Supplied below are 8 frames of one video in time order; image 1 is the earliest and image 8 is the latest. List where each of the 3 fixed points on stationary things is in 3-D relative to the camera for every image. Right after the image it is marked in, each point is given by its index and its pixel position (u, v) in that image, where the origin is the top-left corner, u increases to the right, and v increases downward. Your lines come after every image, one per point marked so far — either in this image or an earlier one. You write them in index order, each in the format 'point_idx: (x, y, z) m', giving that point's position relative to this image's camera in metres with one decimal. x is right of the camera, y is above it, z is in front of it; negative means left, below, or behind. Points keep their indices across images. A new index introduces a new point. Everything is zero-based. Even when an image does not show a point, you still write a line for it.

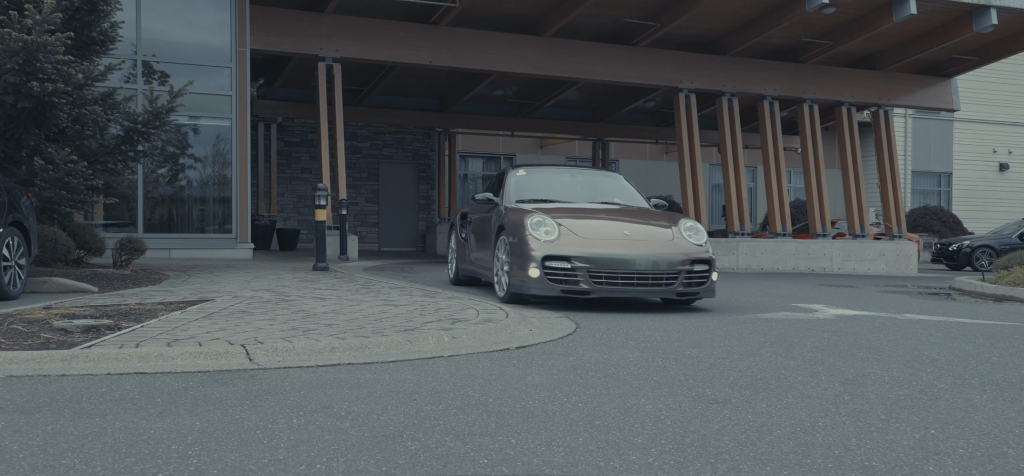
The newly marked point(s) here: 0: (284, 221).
0: (-5.6, +0.4, +19.8) m
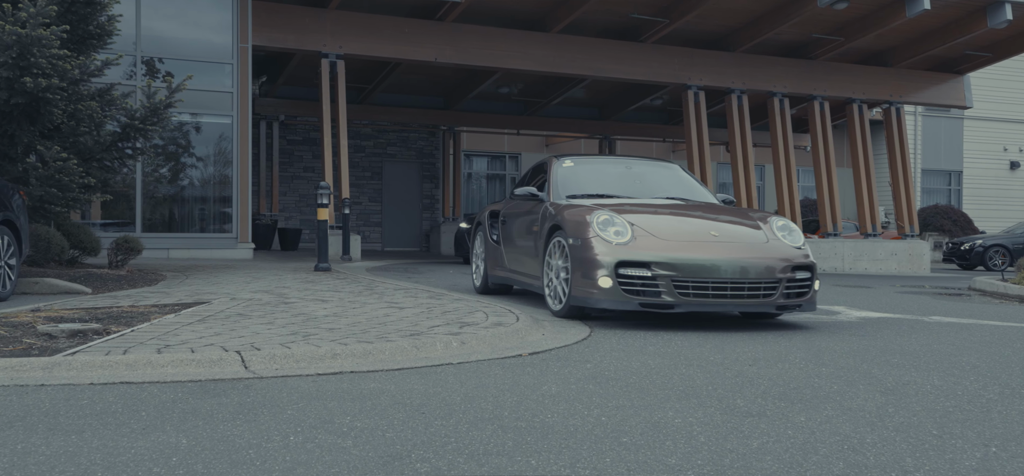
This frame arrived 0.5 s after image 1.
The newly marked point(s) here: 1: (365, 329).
0: (-5.5, +0.4, +19.5) m
1: (-0.9, -0.6, +4.9) m
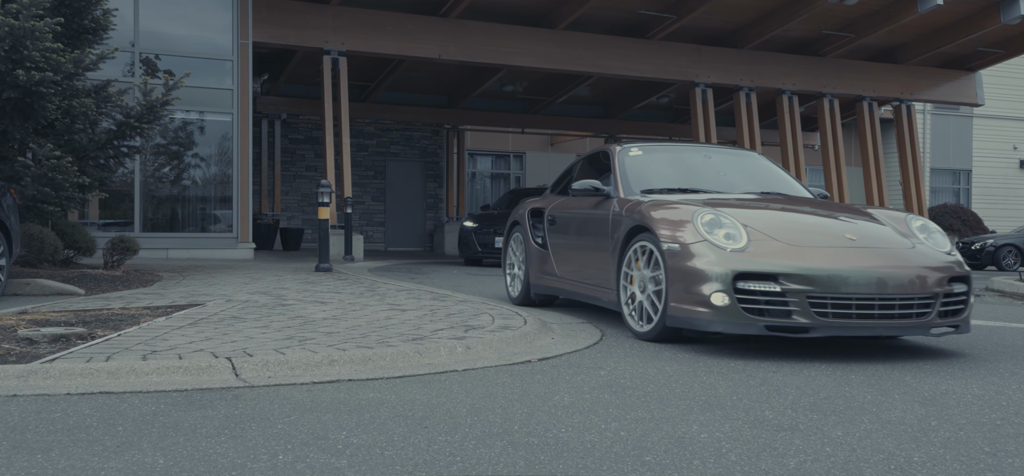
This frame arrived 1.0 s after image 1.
0: (-5.4, +0.4, +19.3) m
1: (-0.8, -0.5, +4.6) m
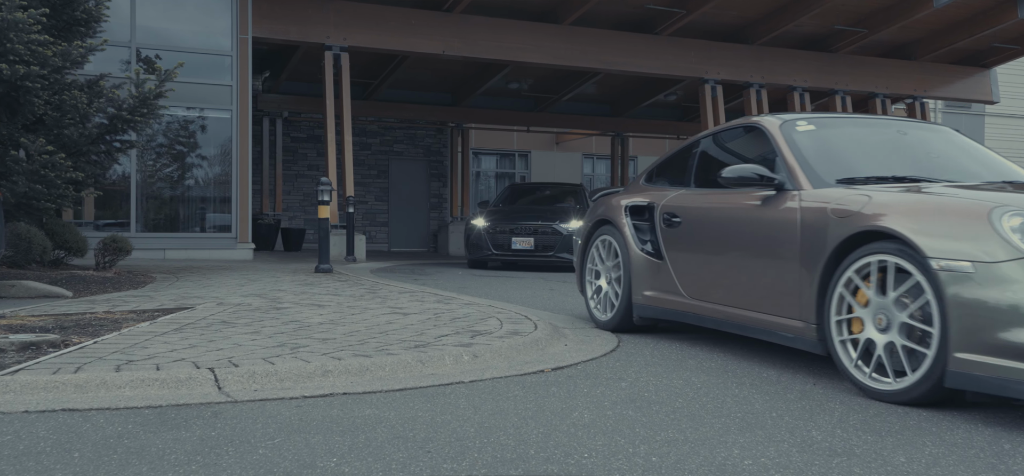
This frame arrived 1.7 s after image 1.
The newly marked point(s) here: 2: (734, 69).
0: (-5.3, +0.4, +19.0) m
1: (-0.8, -0.5, +4.3) m
2: (+4.6, +3.5, +16.5) m
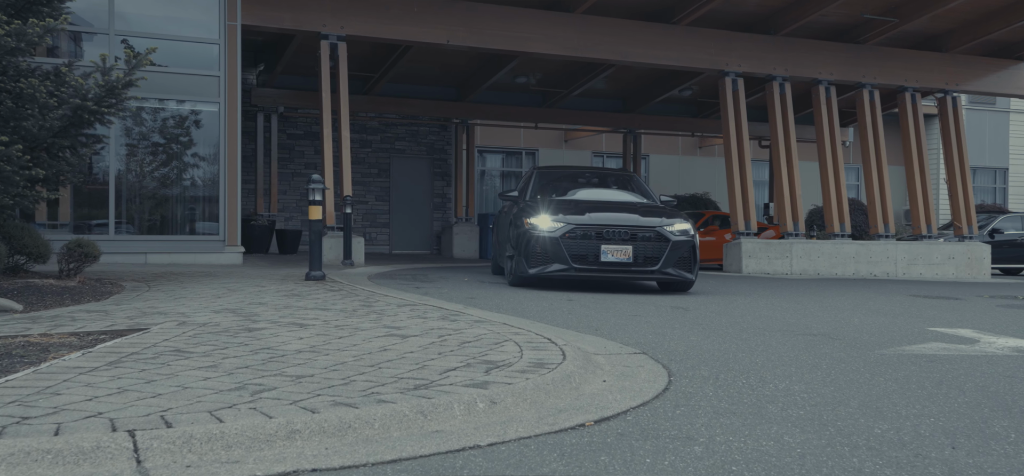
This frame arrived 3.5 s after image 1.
0: (-5.1, +0.4, +18.1) m
1: (-0.7, -0.6, +3.4) m
2: (+4.7, +3.4, +15.6) m
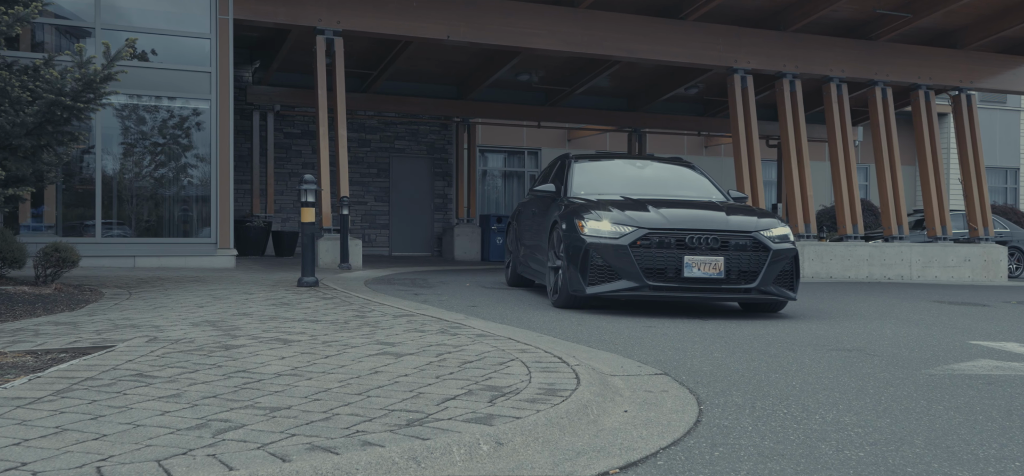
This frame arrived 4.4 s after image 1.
0: (-5.0, +0.4, +17.6) m
1: (-0.7, -0.6, +2.9) m
2: (+4.8, +3.4, +15.1) m
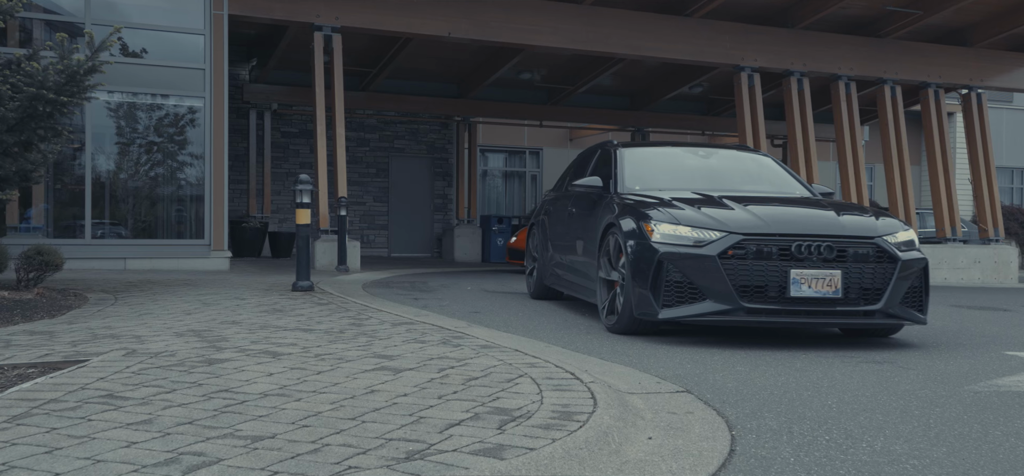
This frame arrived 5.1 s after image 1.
0: (-5.0, +0.3, +17.3) m
1: (-0.6, -0.6, +2.6) m
2: (+4.8, +3.4, +14.8) m
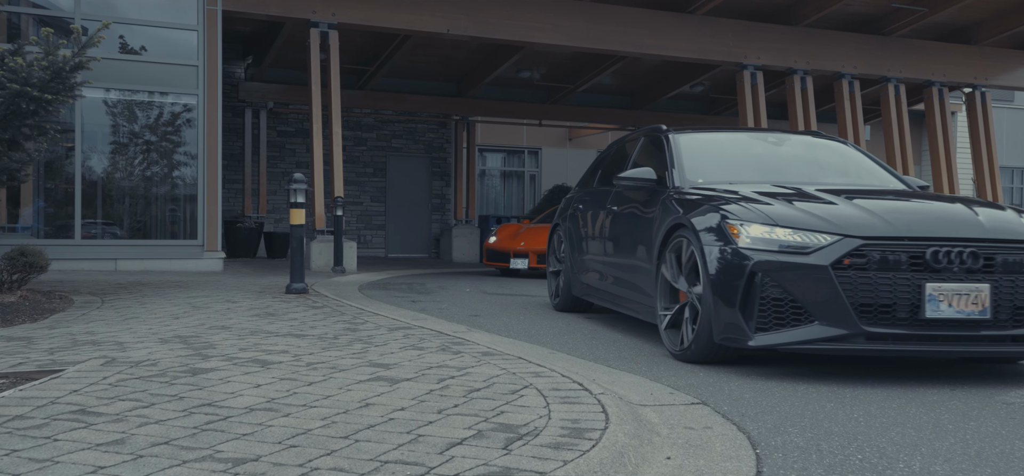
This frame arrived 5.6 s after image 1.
0: (-5.0, +0.3, +17.1) m
1: (-0.6, -0.6, +2.3) m
2: (+4.8, +3.4, +14.6) m
